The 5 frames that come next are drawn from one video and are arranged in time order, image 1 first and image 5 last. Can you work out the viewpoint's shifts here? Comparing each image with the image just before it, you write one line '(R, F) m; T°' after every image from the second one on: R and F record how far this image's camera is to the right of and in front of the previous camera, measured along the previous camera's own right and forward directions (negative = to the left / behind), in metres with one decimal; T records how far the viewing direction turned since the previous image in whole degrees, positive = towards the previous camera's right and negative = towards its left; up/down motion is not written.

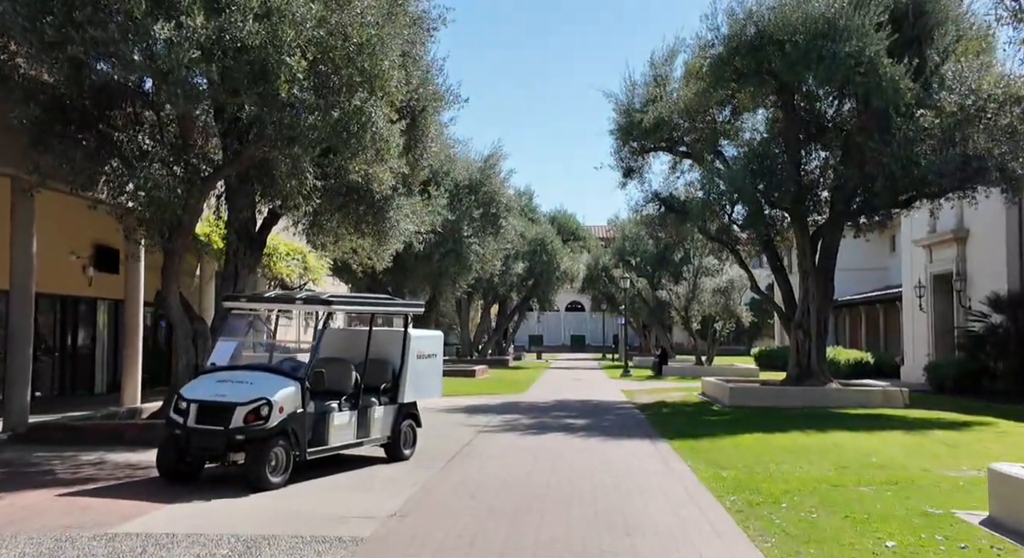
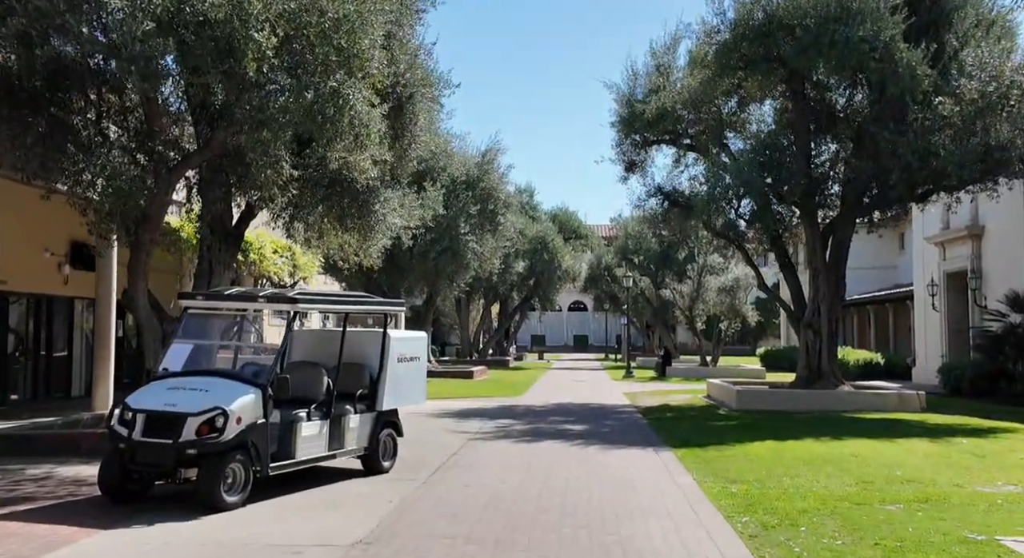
(+0.2, +1.0) m; 0°
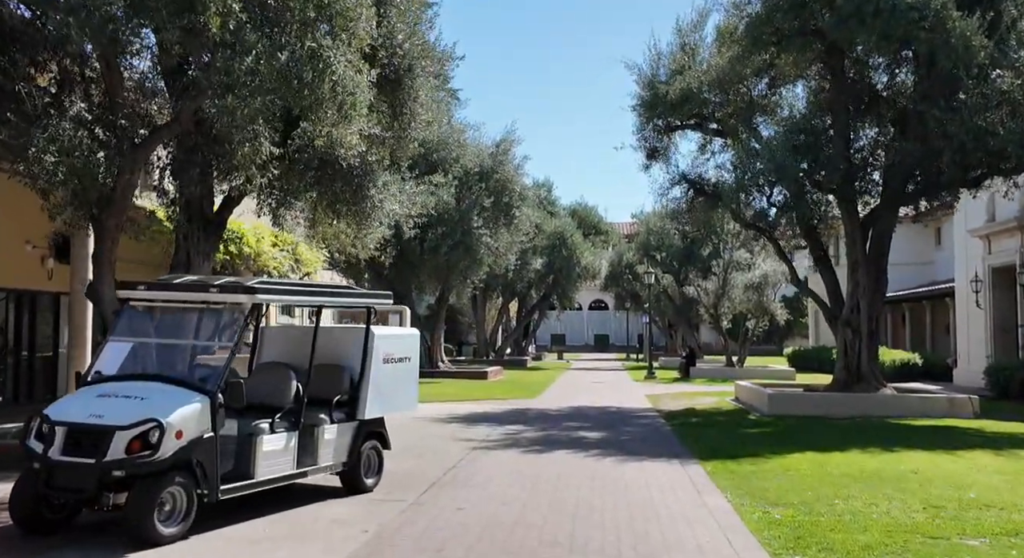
(+0.2, +1.5) m; -1°
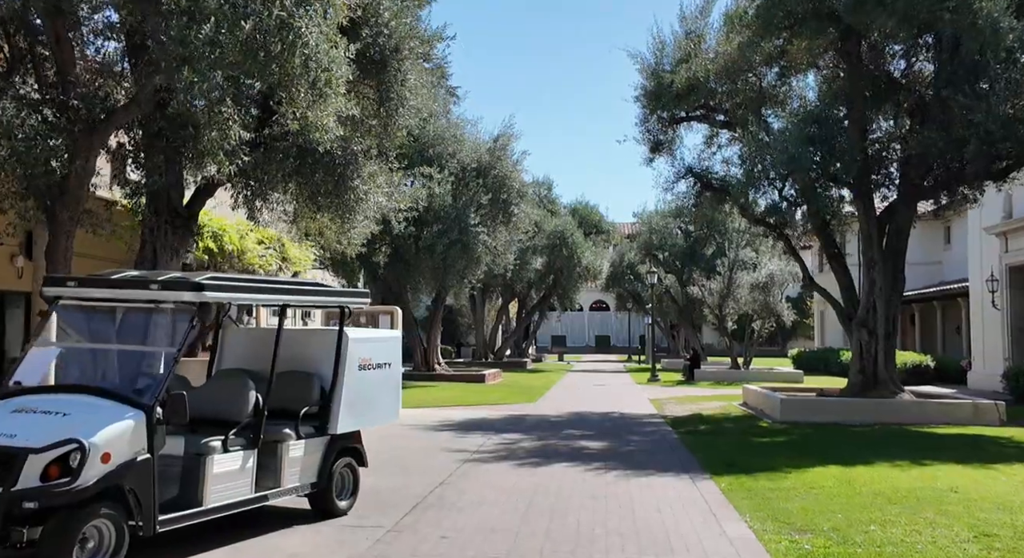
(+0.1, +1.0) m; 0°
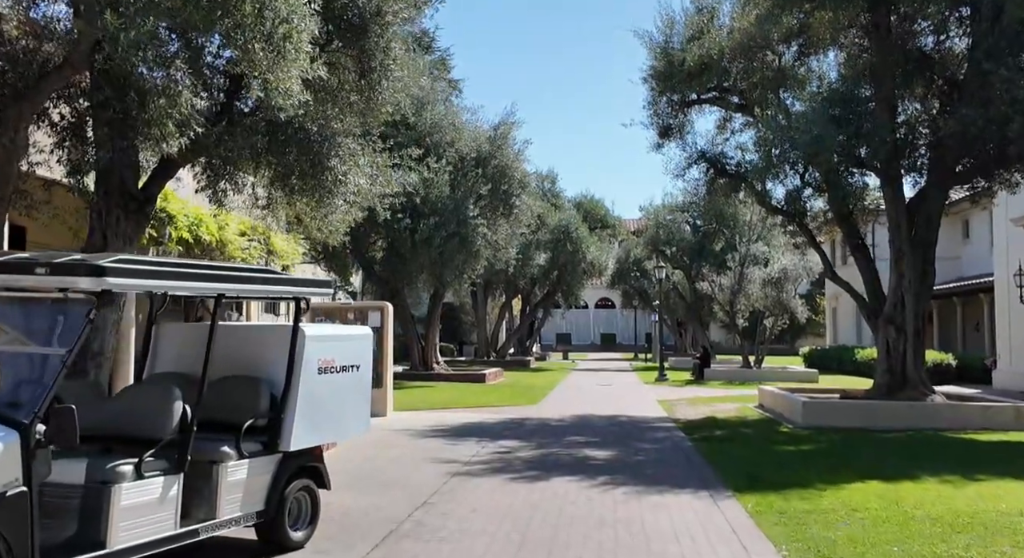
(+0.1, +1.4) m; 0°
